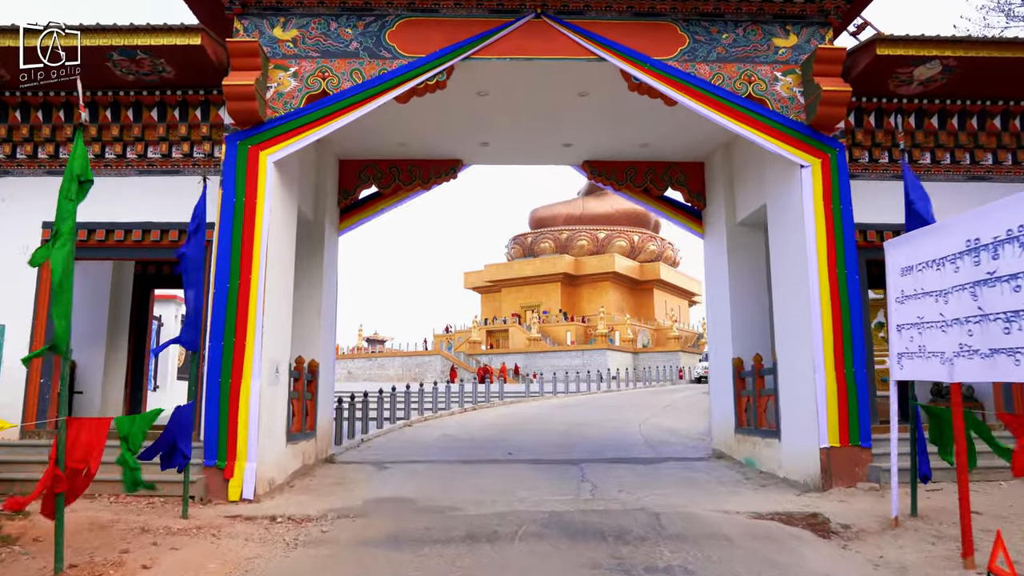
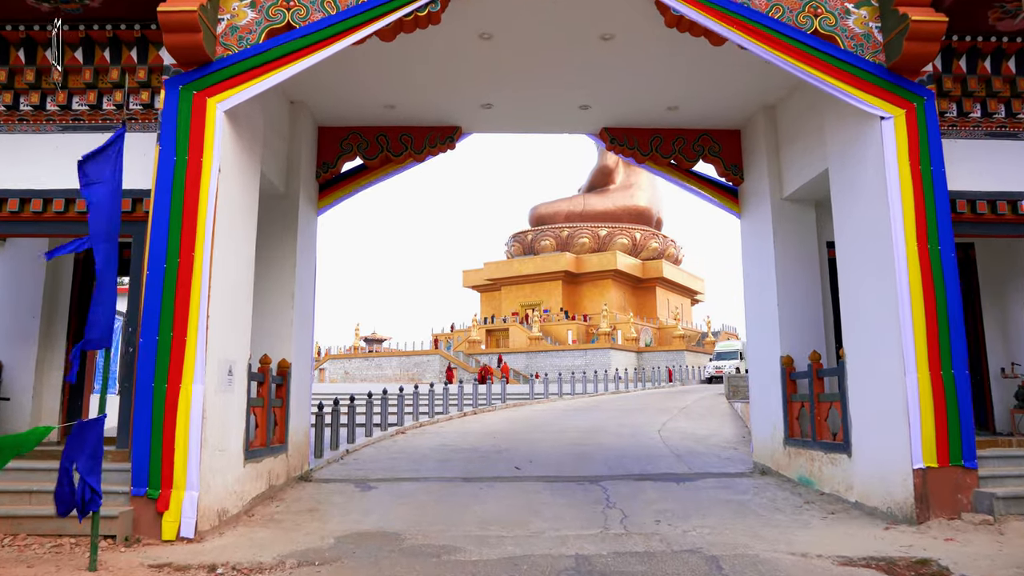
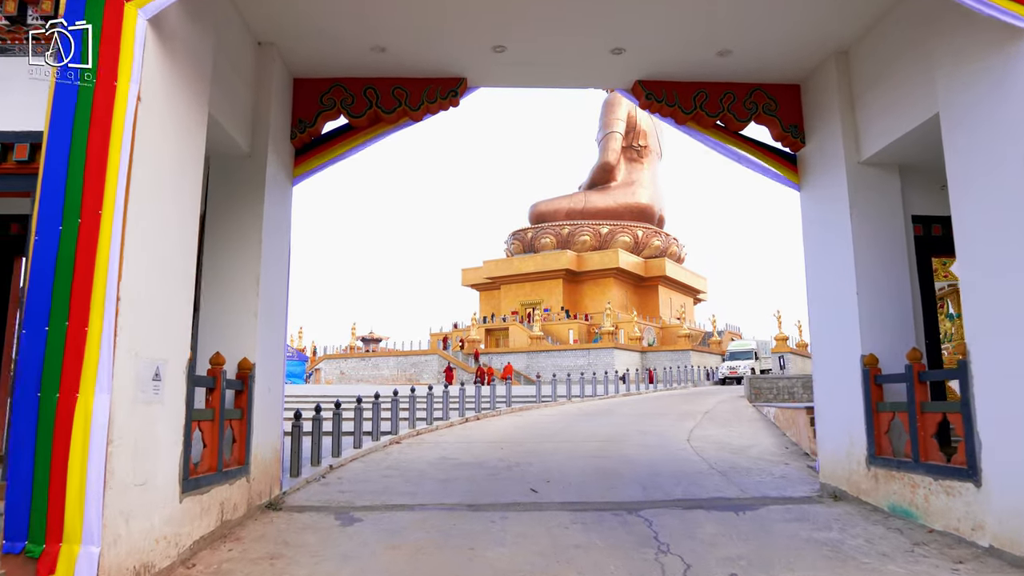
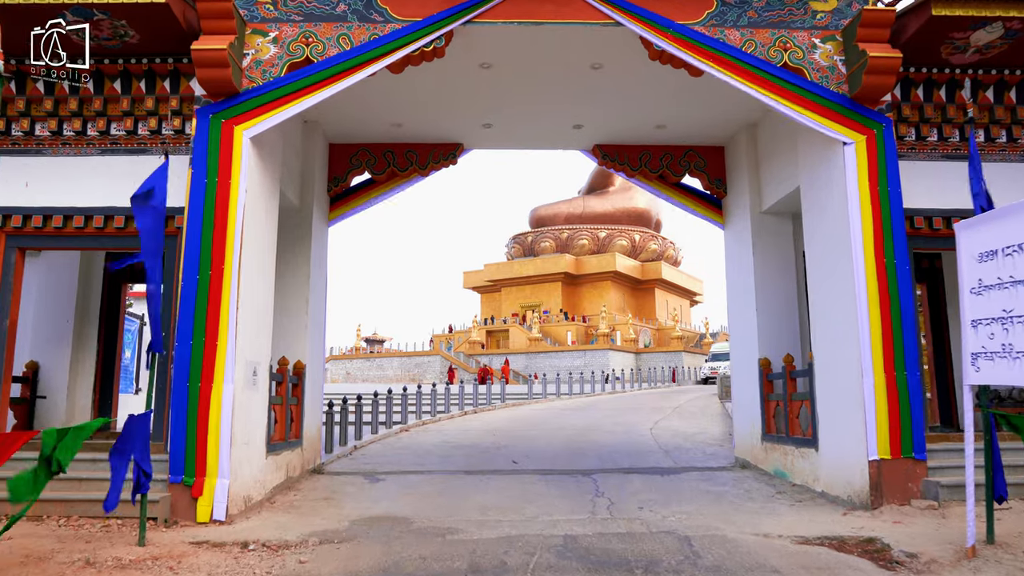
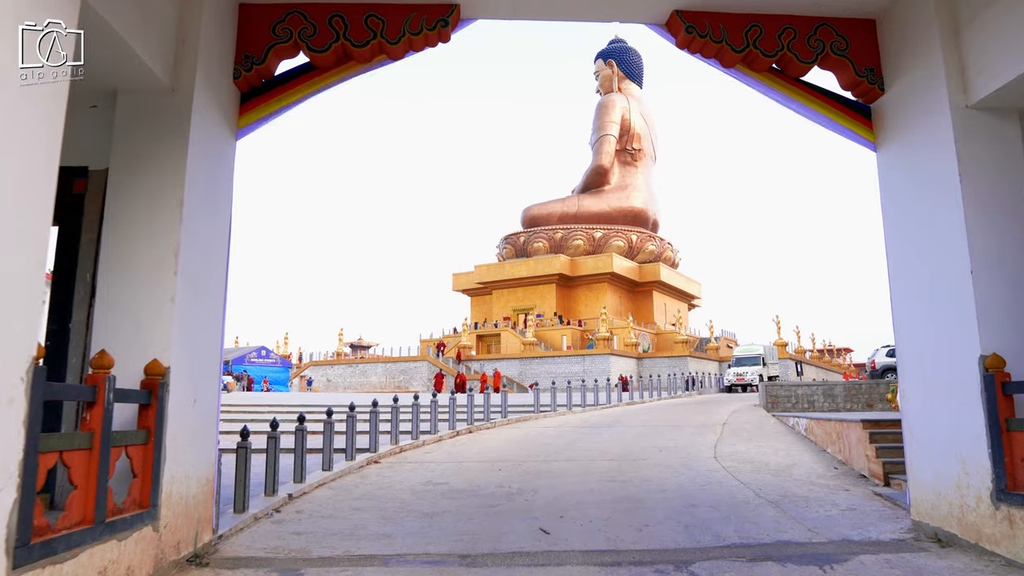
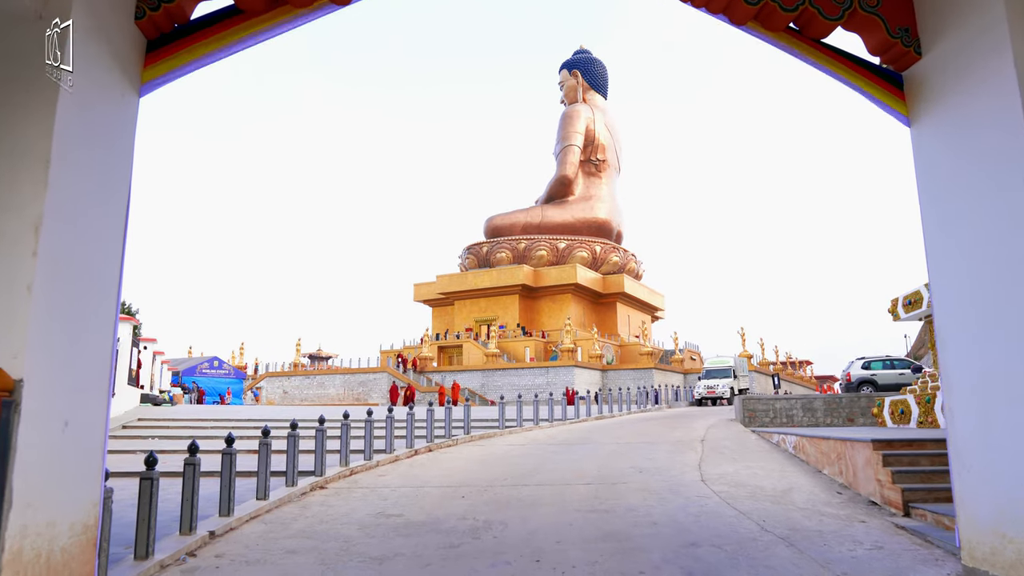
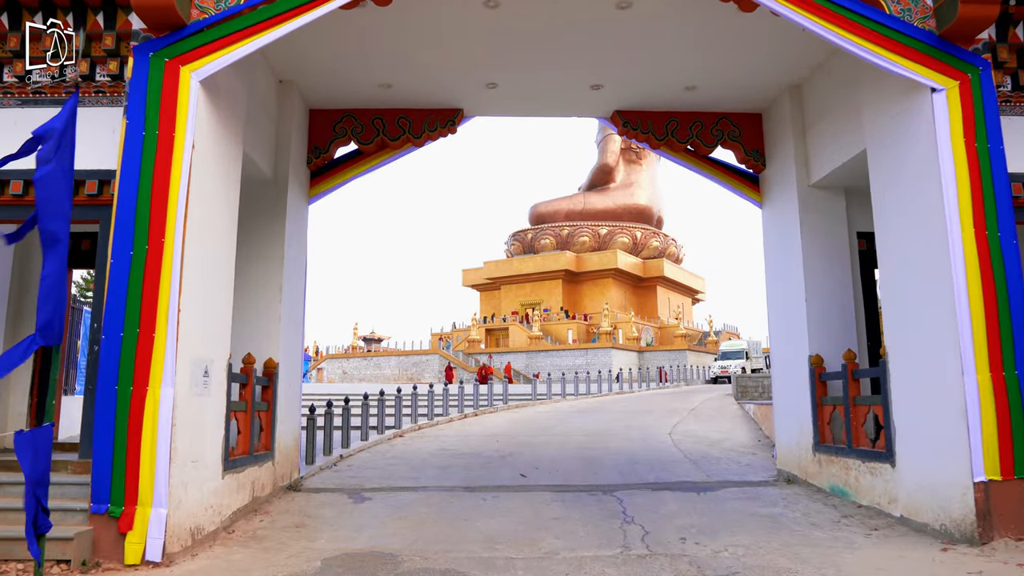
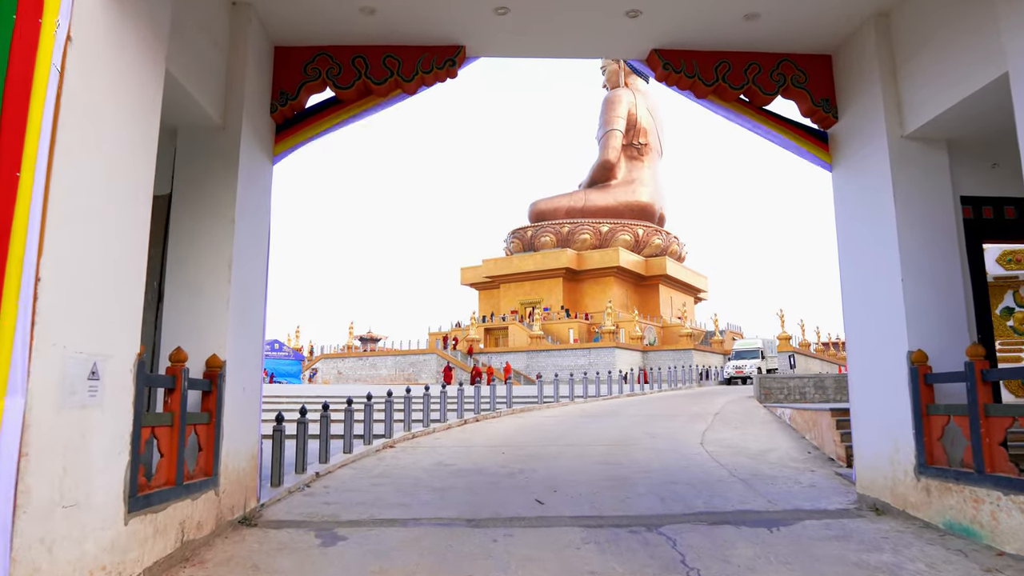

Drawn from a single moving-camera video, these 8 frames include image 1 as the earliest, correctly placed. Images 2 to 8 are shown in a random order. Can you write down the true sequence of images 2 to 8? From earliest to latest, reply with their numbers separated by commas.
4, 2, 7, 3, 8, 5, 6
